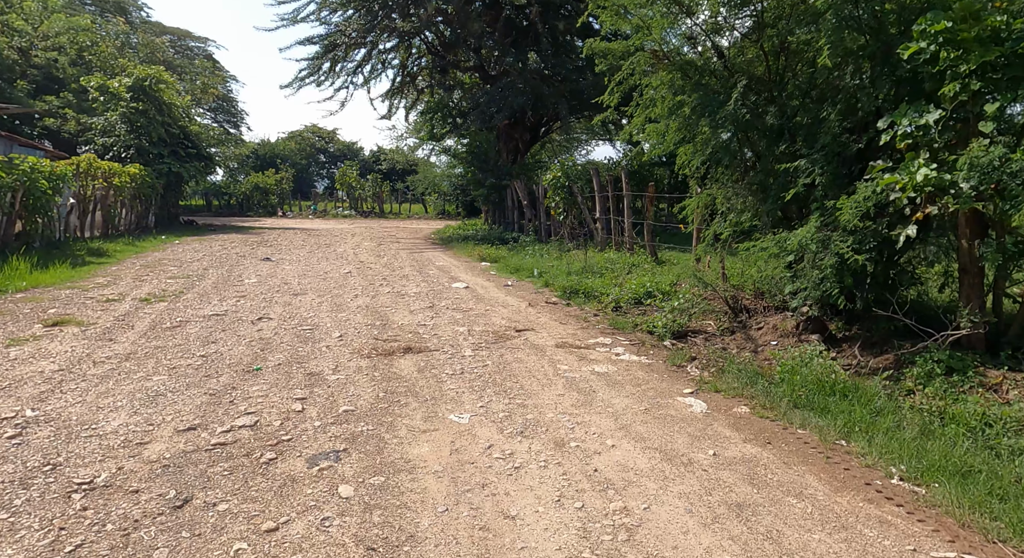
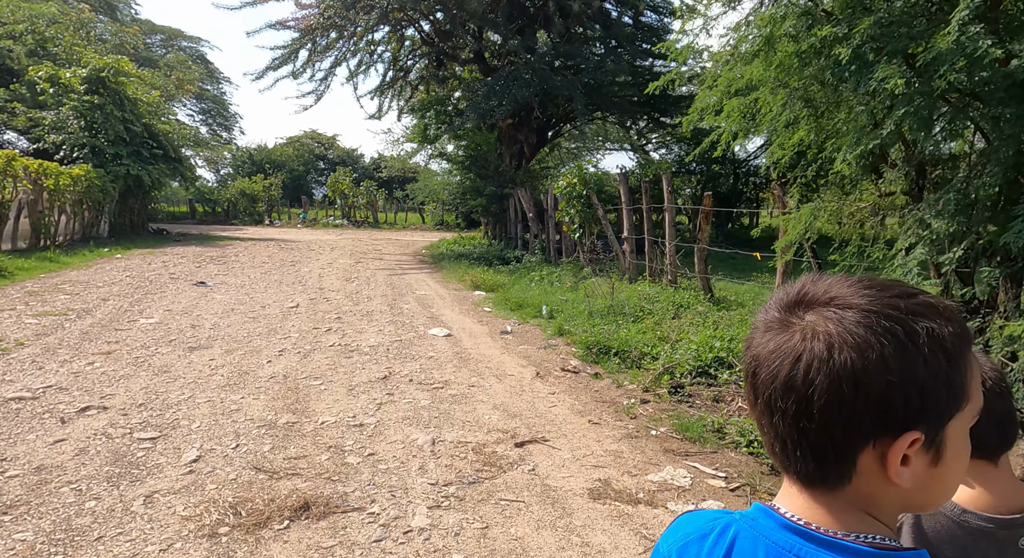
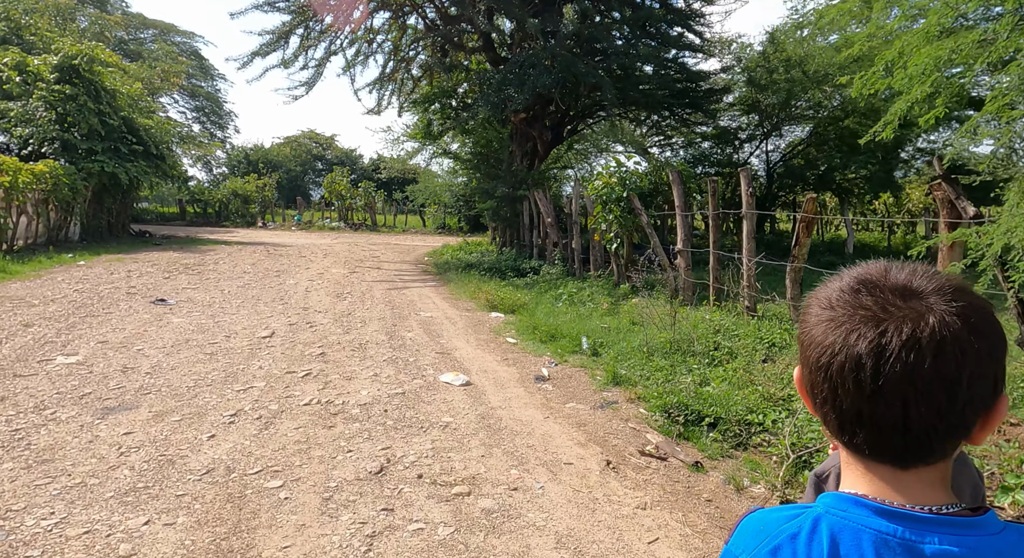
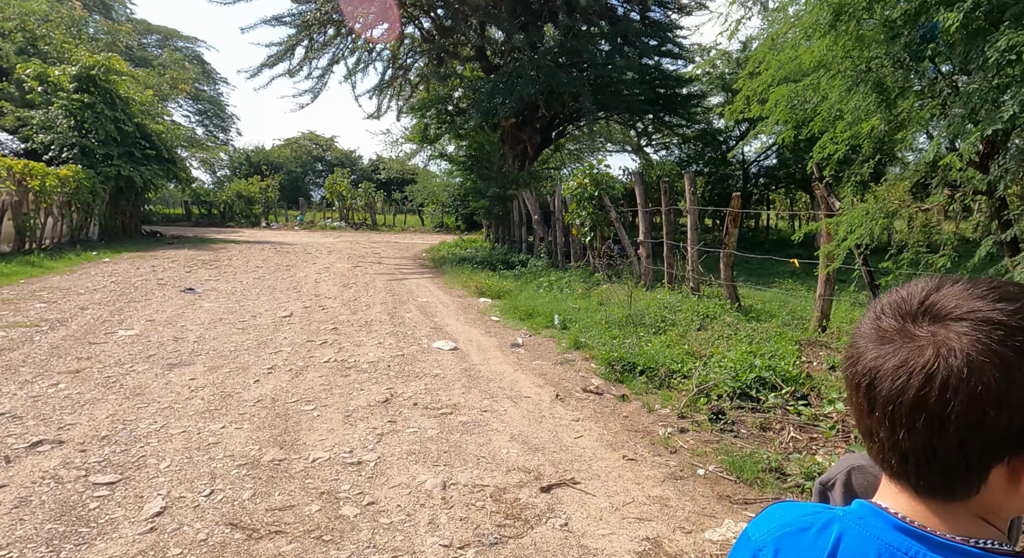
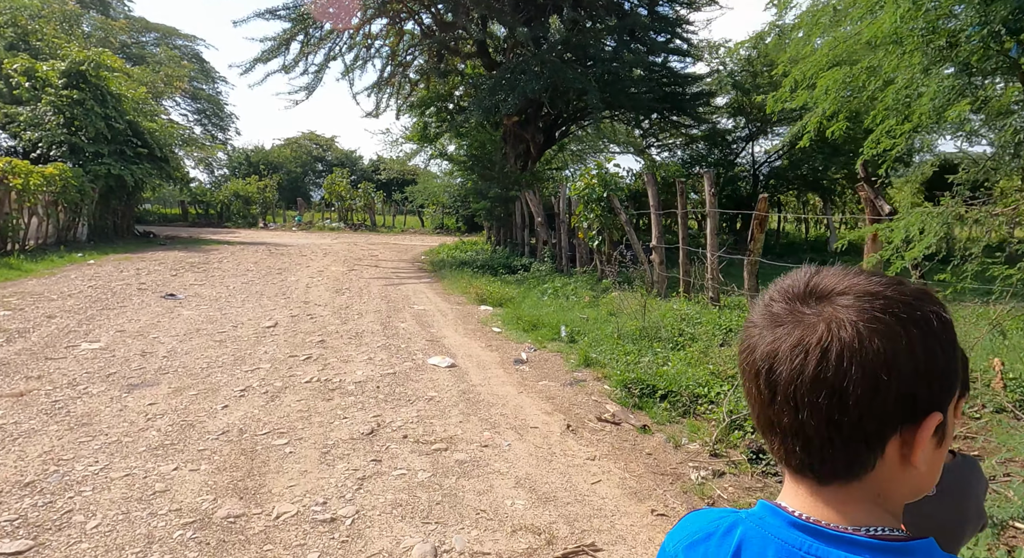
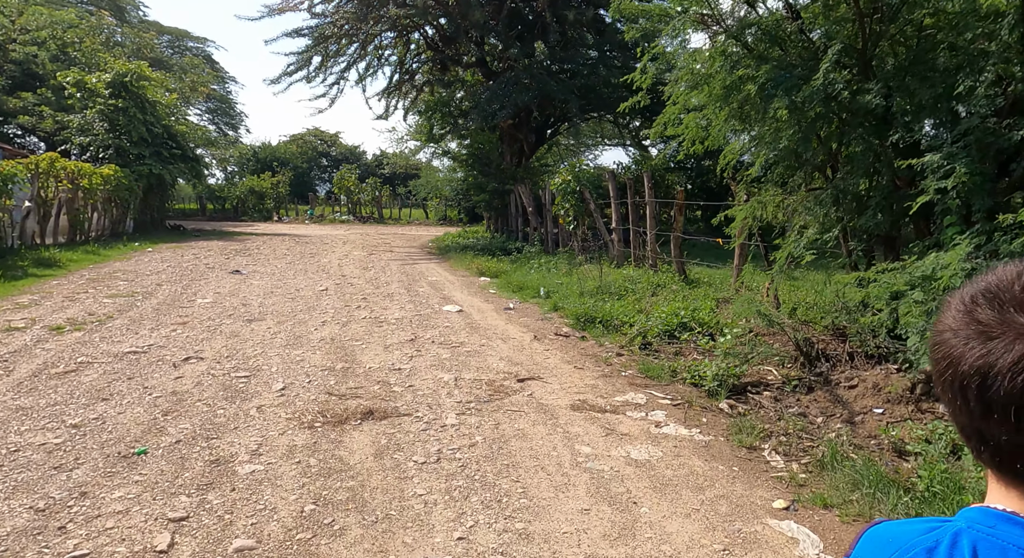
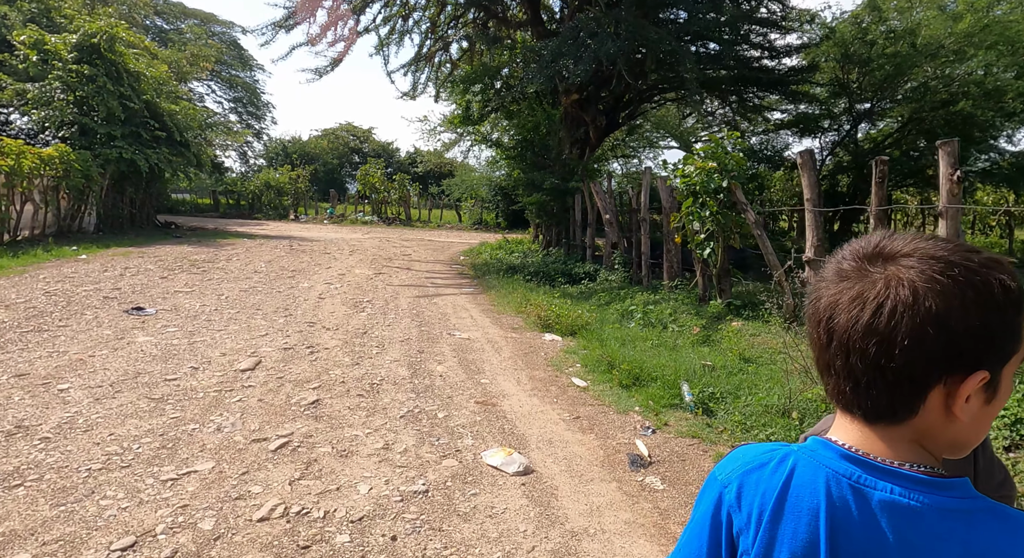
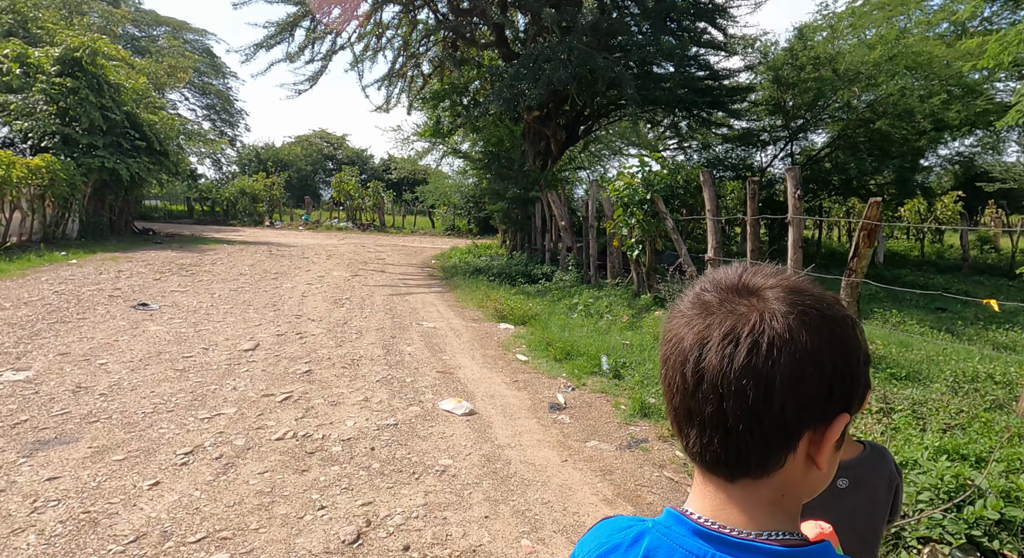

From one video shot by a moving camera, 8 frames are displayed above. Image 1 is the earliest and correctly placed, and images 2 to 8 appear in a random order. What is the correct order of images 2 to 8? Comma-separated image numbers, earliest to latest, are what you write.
6, 2, 4, 5, 3, 8, 7
